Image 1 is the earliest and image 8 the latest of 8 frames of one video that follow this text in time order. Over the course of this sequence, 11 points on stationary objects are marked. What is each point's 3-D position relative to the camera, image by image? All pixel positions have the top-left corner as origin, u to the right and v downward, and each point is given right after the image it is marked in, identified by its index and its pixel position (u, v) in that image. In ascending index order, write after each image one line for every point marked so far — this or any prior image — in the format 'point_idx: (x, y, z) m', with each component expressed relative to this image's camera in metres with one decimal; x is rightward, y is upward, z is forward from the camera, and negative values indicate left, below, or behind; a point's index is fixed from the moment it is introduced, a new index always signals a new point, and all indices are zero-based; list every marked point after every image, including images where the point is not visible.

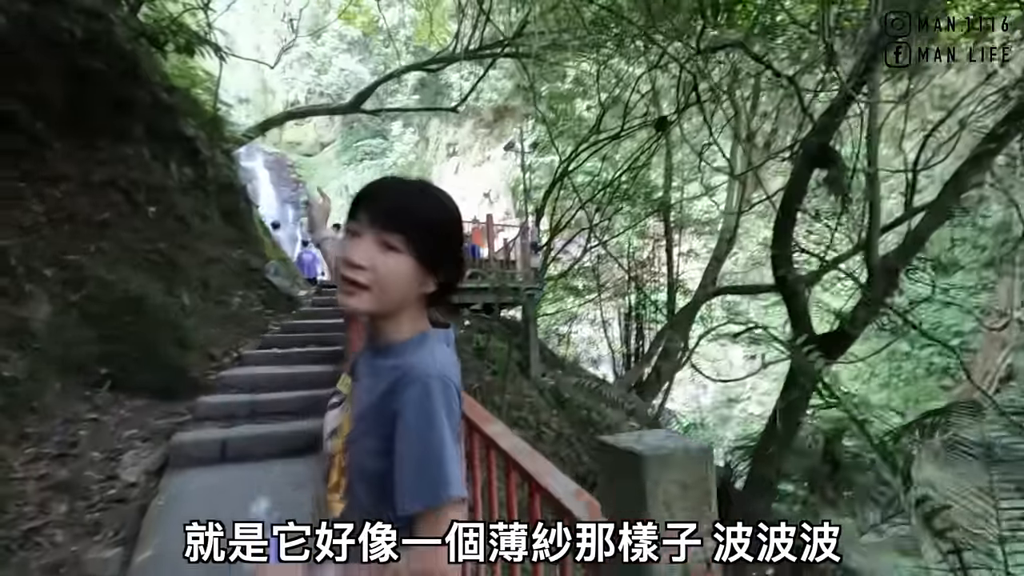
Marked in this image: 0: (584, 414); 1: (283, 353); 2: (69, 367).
0: (+1.1, -2.0, +8.4) m
1: (-2.2, -0.6, +5.1) m
2: (-3.4, -0.6, +4.1) m
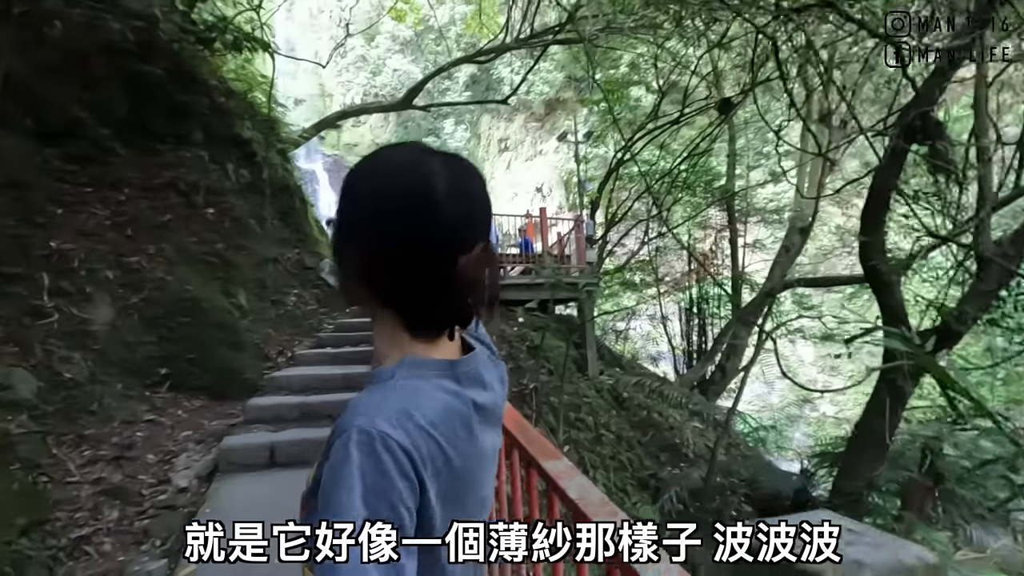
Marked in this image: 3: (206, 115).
0: (+2.0, -1.9, +8.0) m
1: (-1.7, -0.6, +5.1) m
2: (-3.0, -0.6, +4.1) m
3: (-3.7, +2.1, +6.5) m
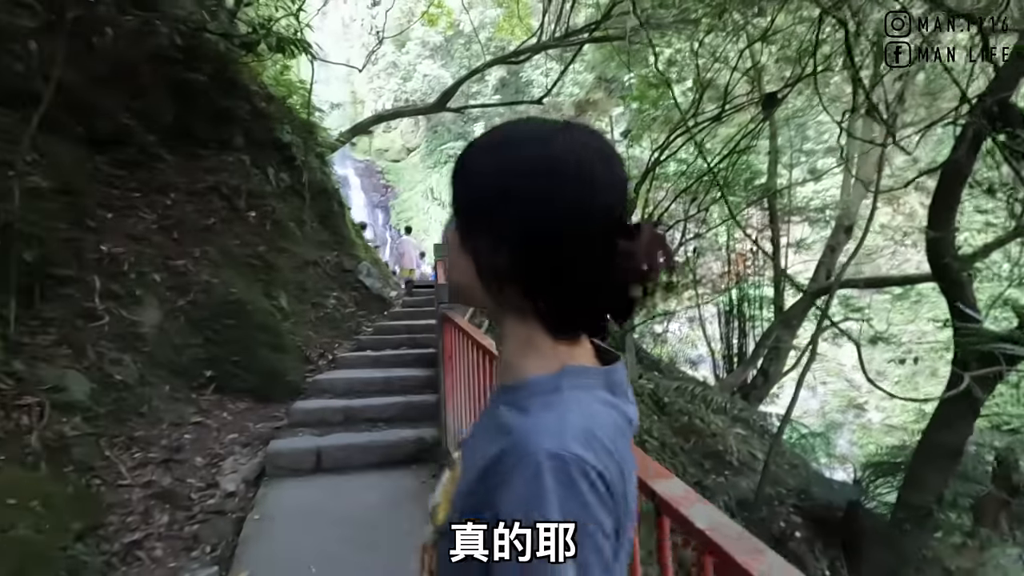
0: (+2.5, -1.9, +7.7) m
1: (-1.3, -0.6, +5.0) m
2: (-2.6, -0.6, +4.2) m
3: (-3.2, +2.0, +6.5) m
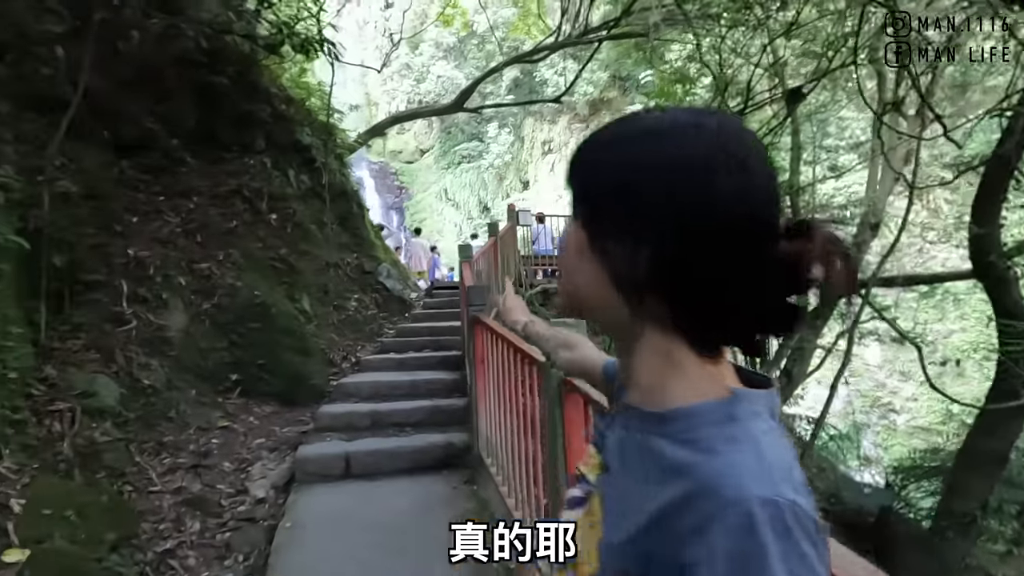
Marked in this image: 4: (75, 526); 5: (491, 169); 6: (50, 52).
0: (+2.8, -1.9, +7.6) m
1: (-1.0, -0.6, +5.0) m
2: (-2.4, -0.7, +4.1) m
3: (-3.0, +2.0, +6.5) m
4: (-2.0, -1.1, +2.4) m
5: (-0.8, +4.1, +18.5) m
6: (-3.6, +1.8, +4.1) m
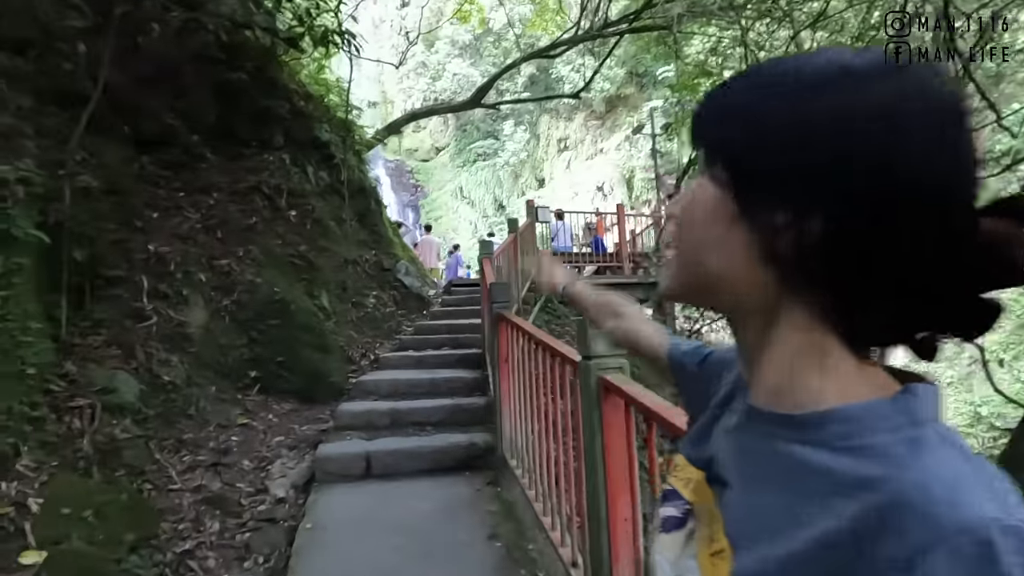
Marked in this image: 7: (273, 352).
0: (+3.1, -1.9, +7.4) m
1: (-0.8, -0.6, +4.9) m
2: (-2.2, -0.6, +4.1) m
3: (-2.7, +2.0, +6.5) m
4: (-1.9, -1.0, +2.4) m
5: (-0.2, +4.2, +18.4) m
6: (-3.4, +1.9, +4.1) m
7: (-2.0, -0.5, +4.5) m
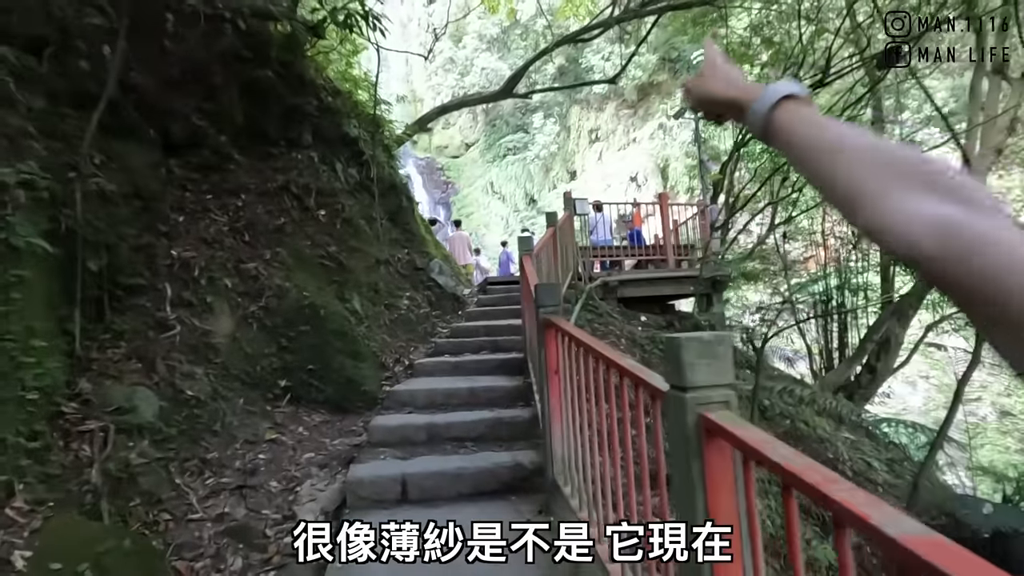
0: (+3.6, -1.8, +6.9) m
1: (-0.5, -0.6, +4.6) m
2: (-1.9, -0.7, +3.9) m
3: (-2.3, +2.0, +6.3) m
4: (-1.6, -1.1, +2.1) m
5: (+0.9, +4.3, +18.0) m
6: (-3.1, +1.8, +3.9) m
7: (-1.7, -0.6, +4.2) m
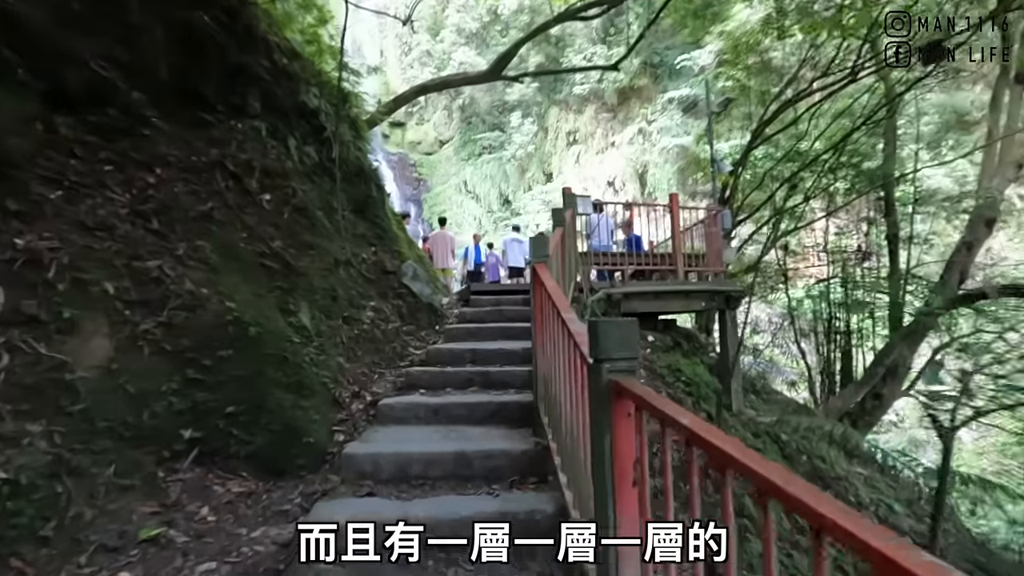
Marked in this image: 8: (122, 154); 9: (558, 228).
0: (+3.5, -2.0, +5.9) m
1: (-0.5, -0.7, +3.4) m
2: (-1.9, -0.7, +2.6) m
3: (-2.3, +2.0, +5.0) m
4: (-1.5, -1.2, +0.9) m
5: (+0.2, +4.1, +16.9) m
6: (-3.0, +1.8, +2.6) m
7: (-1.6, -0.6, +3.0) m
8: (-3.0, +1.0, +4.1) m
9: (+0.4, +0.5, +4.5) m
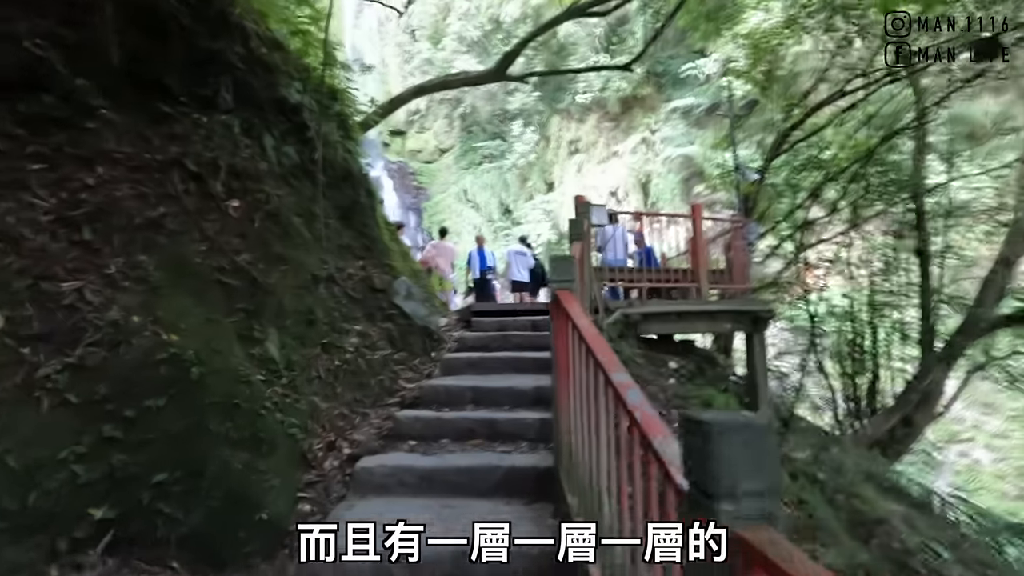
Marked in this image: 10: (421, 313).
0: (+3.5, -2.3, +5.2) m
1: (-0.4, -0.9, +2.7) m
2: (-1.8, -0.9, +1.9) m
3: (-2.3, +1.8, +4.3) m
4: (-1.4, -1.3, +0.1) m
5: (+0.3, +3.8, +16.2) m
6: (-2.9, +1.7, +1.9) m
7: (-1.6, -0.8, +2.3) m
8: (-3.0, +0.9, +3.4) m
9: (+0.4, +0.3, +3.8) m
10: (-0.9, -0.2, +5.2) m
